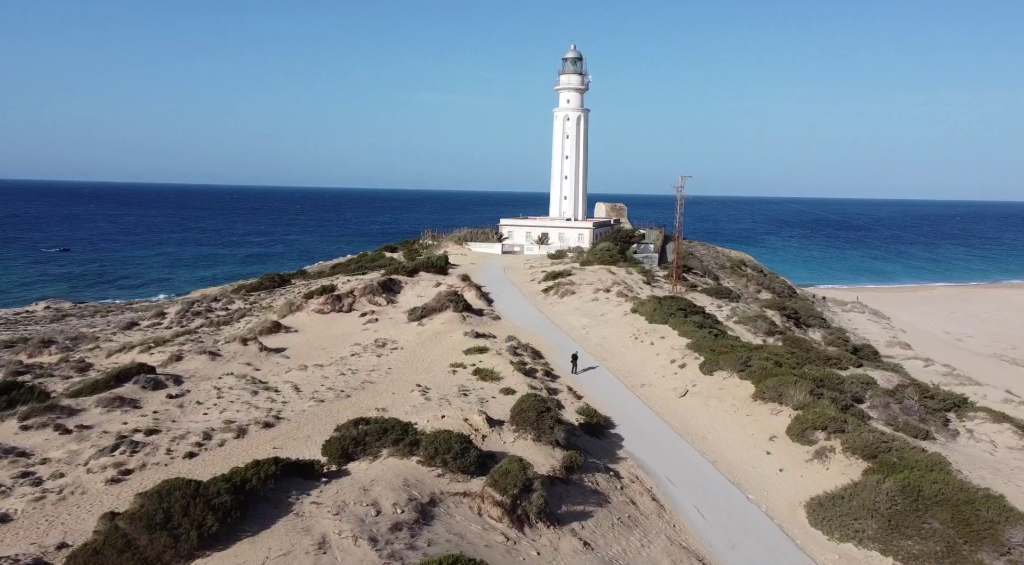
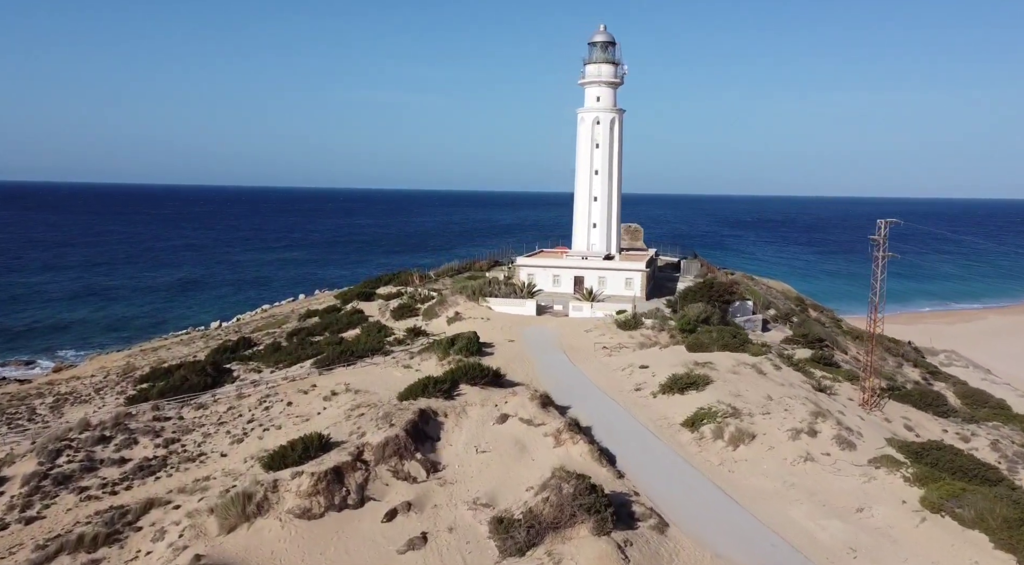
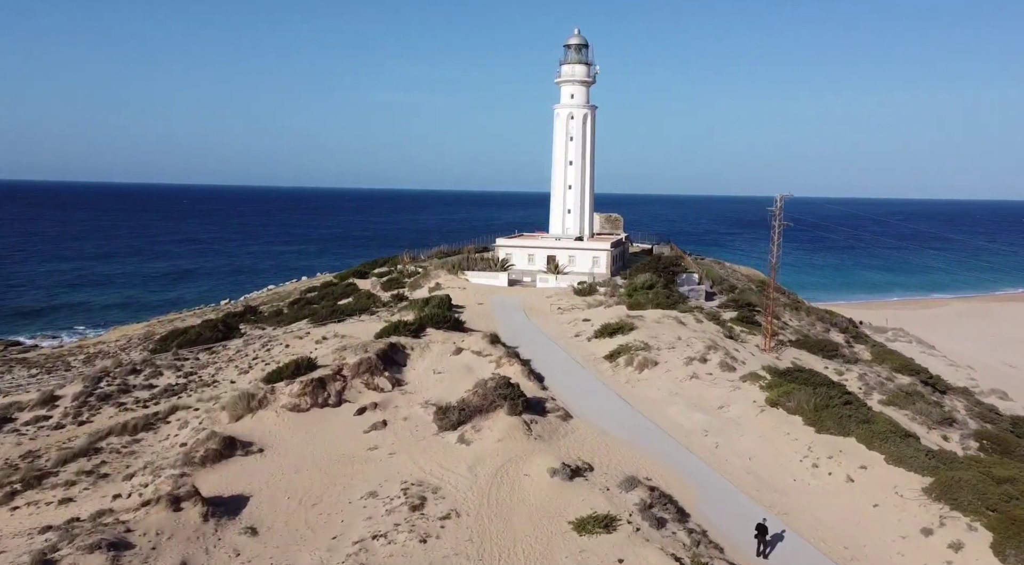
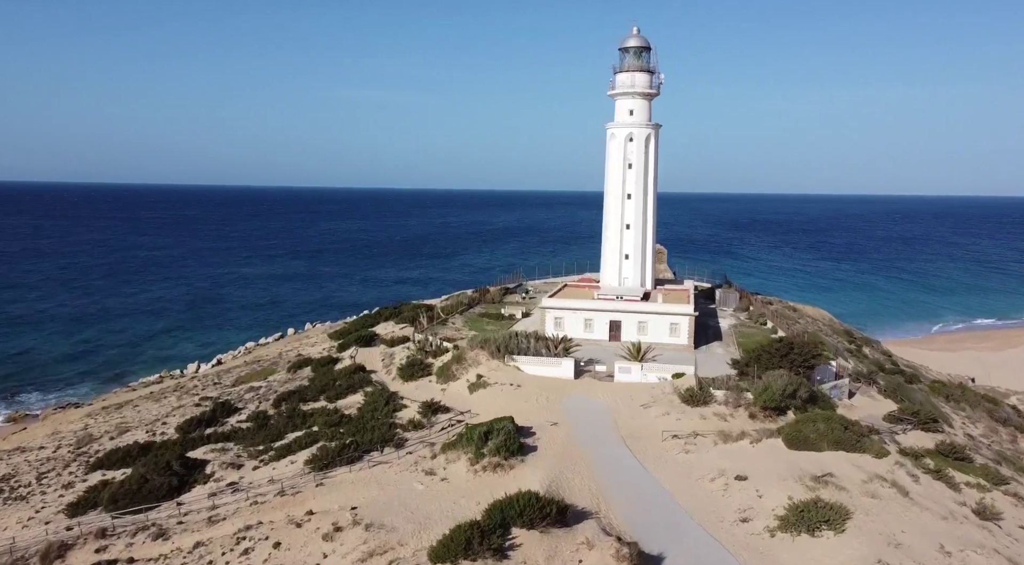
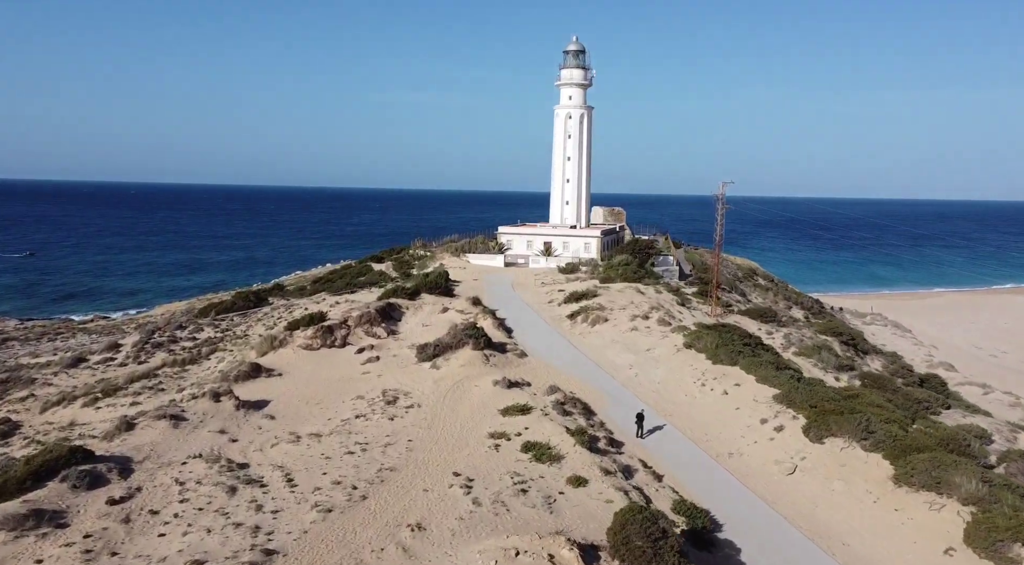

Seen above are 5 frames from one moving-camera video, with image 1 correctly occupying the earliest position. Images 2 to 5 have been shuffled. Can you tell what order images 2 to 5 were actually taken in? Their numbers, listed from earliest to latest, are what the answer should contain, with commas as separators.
5, 3, 2, 4
